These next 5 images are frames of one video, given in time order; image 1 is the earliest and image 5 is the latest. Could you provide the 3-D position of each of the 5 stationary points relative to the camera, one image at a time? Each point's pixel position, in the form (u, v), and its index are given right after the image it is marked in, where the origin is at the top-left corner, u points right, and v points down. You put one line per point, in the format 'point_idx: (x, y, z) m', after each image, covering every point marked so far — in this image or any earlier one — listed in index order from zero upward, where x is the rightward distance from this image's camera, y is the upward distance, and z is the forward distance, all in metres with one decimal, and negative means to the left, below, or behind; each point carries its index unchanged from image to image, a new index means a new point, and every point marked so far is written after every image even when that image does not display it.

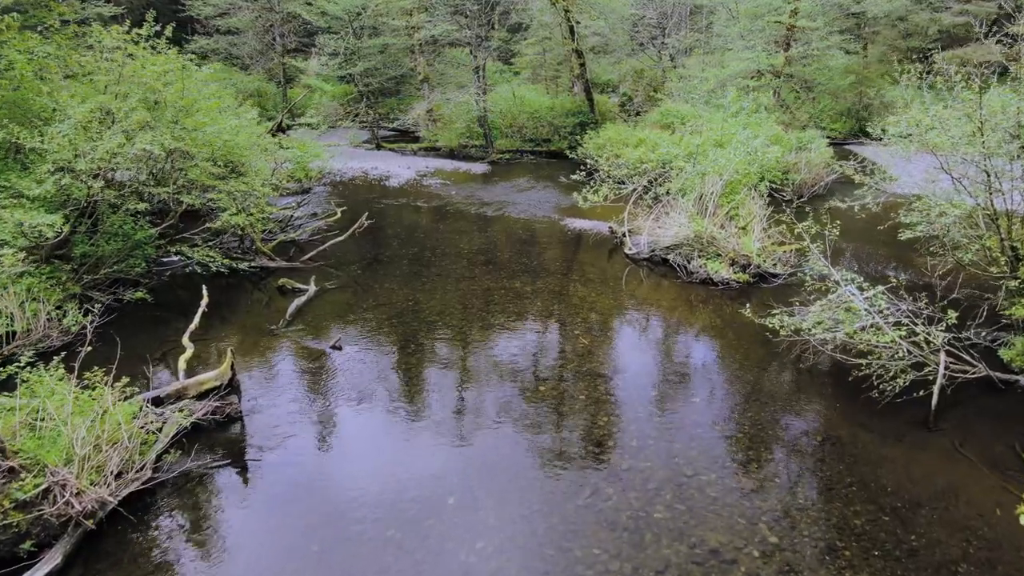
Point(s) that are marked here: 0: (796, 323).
0: (+2.8, -0.3, +8.3) m
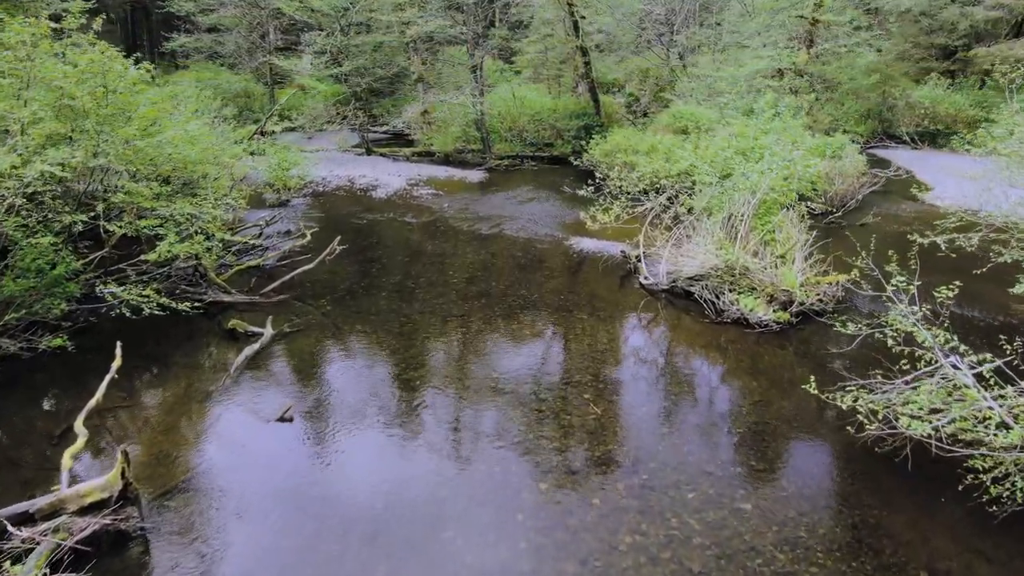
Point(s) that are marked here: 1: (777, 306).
0: (+2.7, -0.9, +6.3) m
1: (+3.3, -0.2, +10.4) m
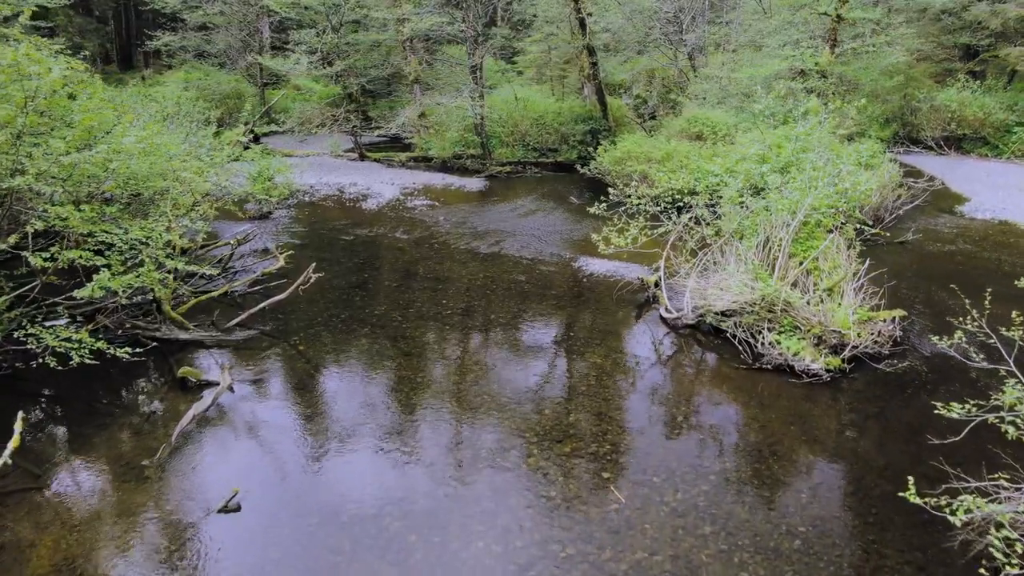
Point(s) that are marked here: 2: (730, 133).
0: (+2.7, -1.3, +4.7) m
1: (+3.3, -0.6, +8.8) m
2: (+4.9, +3.5, +19.1) m
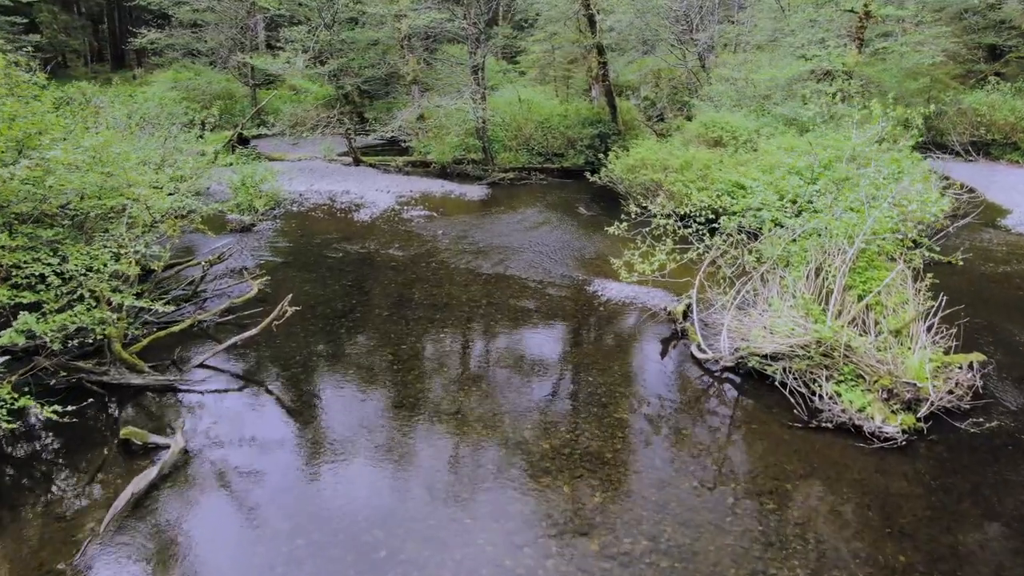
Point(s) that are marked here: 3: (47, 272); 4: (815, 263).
0: (+2.8, -1.7, +3.3) m
1: (+3.4, -1.0, +7.4) m
2: (+5.0, +3.1, +17.6) m
3: (-4.1, +0.2, +7.3) m
4: (+3.1, +0.3, +8.7) m
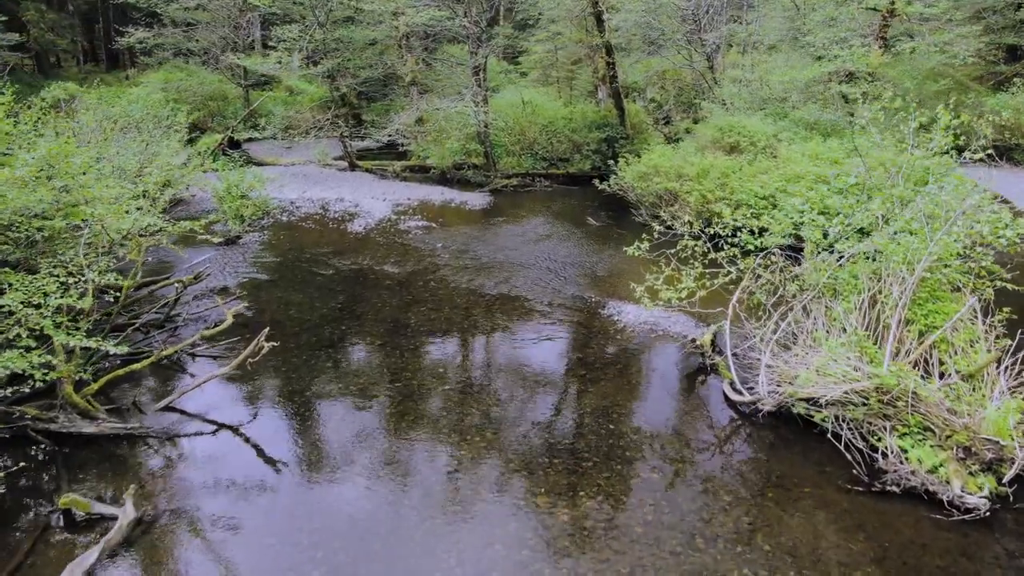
0: (+2.9, -2.0, +2.2) m
1: (+3.5, -1.3, +6.3) m
2: (+5.1, +2.8, +16.5) m
3: (-4.0, -0.1, +6.2) m
4: (+3.2, 0.0, +7.6) m
